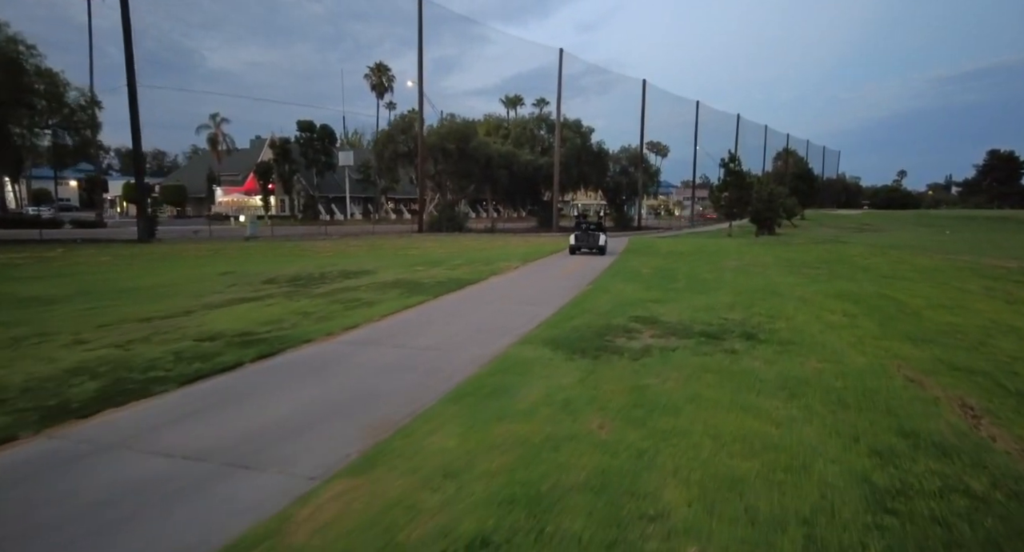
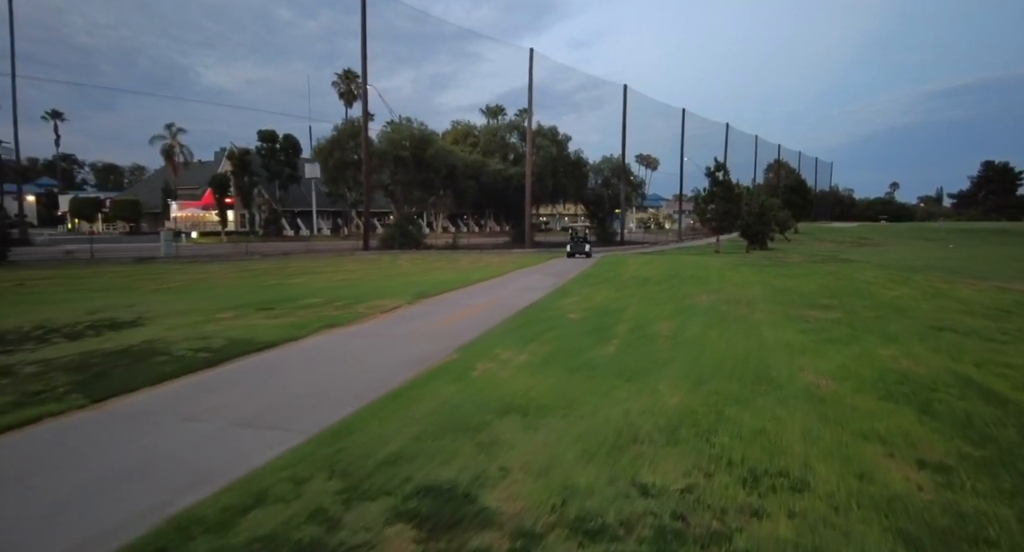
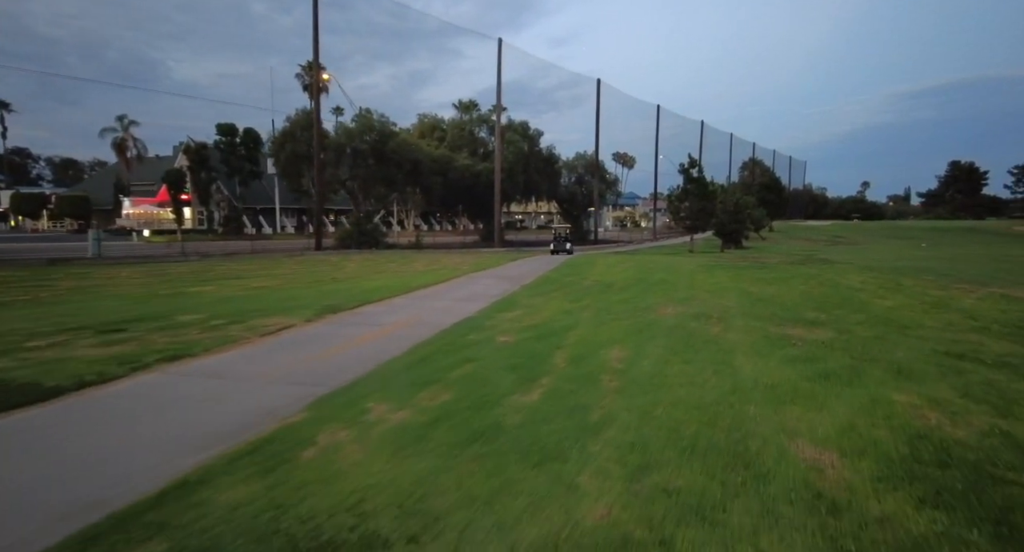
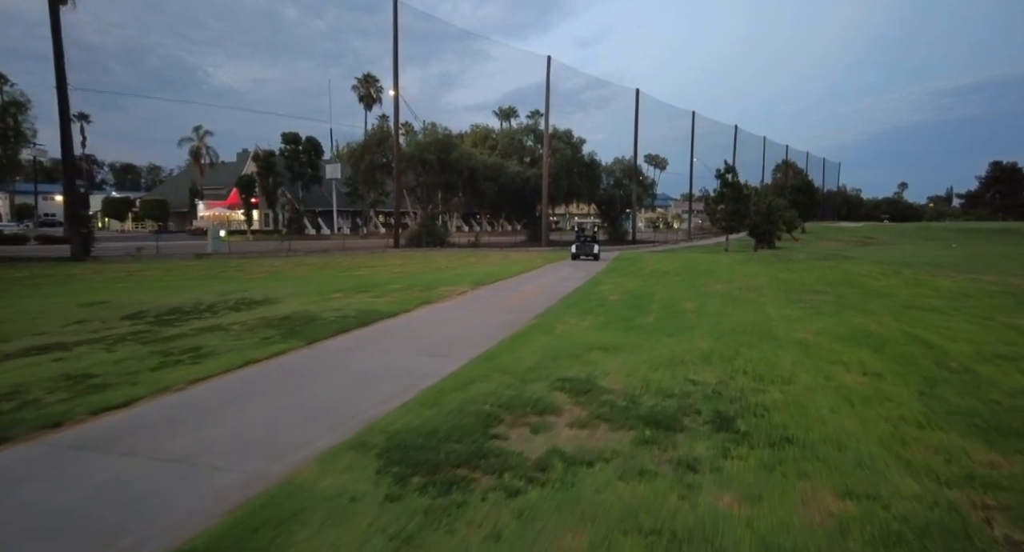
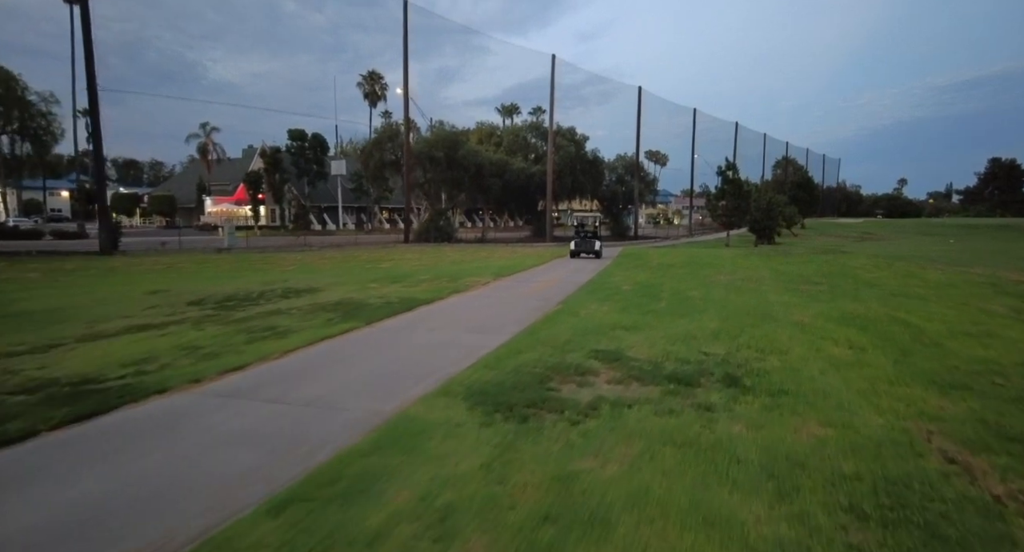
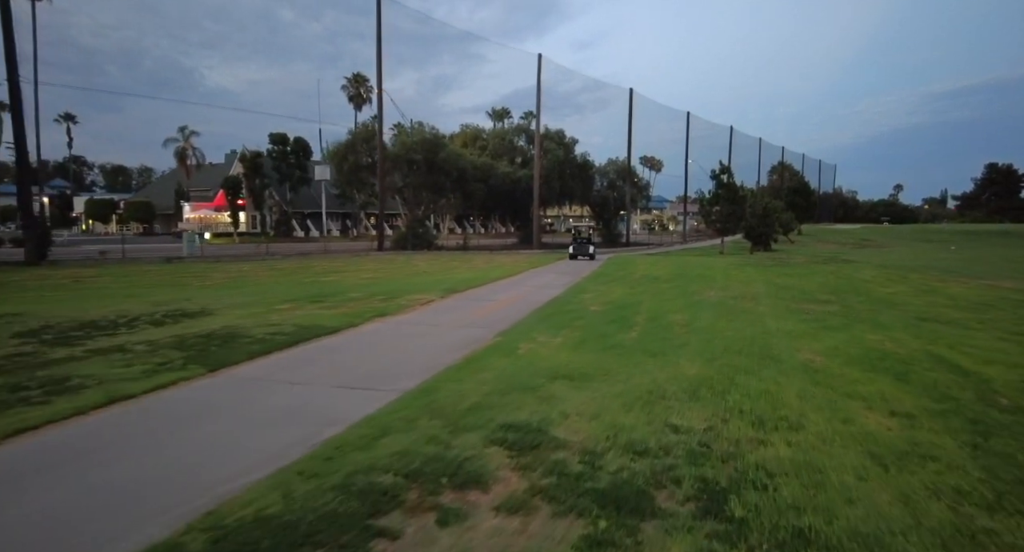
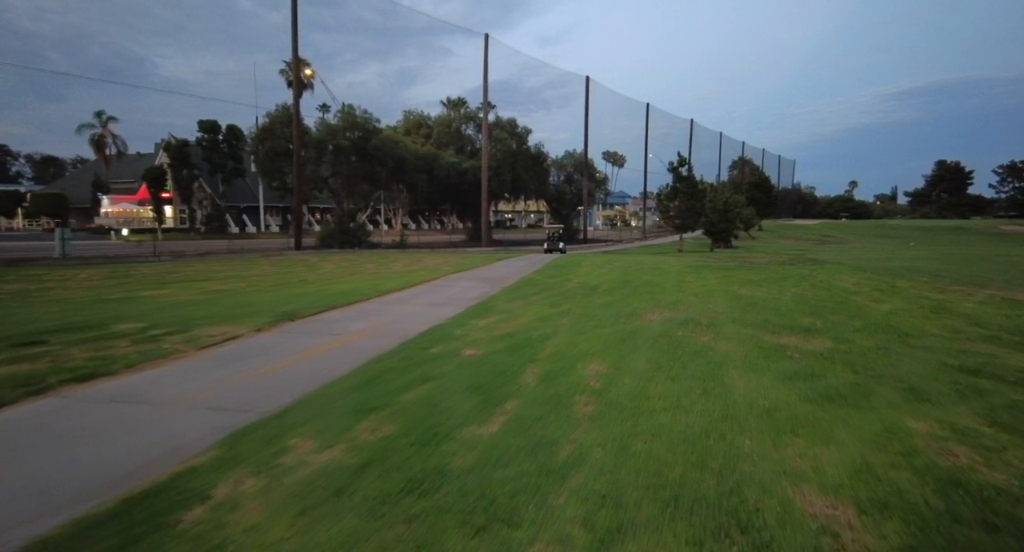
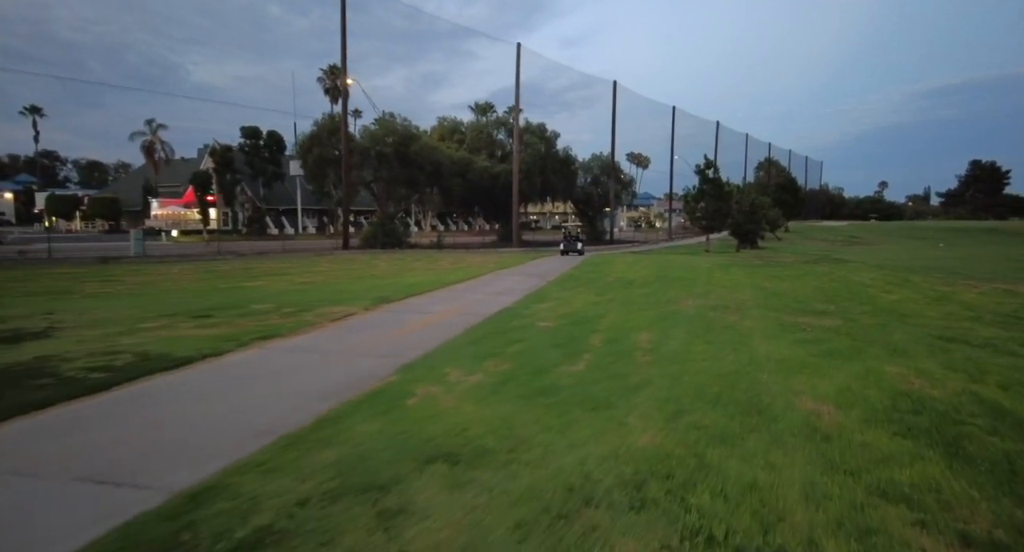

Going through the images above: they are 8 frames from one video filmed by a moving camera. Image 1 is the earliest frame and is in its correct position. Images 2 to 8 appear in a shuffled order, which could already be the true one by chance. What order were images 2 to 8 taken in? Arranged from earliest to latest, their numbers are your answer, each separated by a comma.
5, 4, 6, 2, 8, 3, 7
